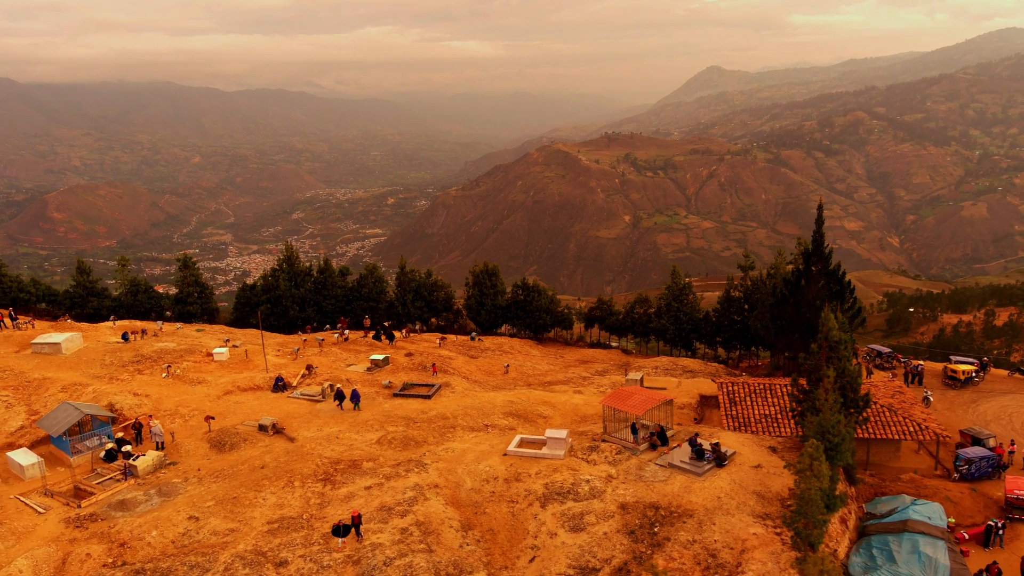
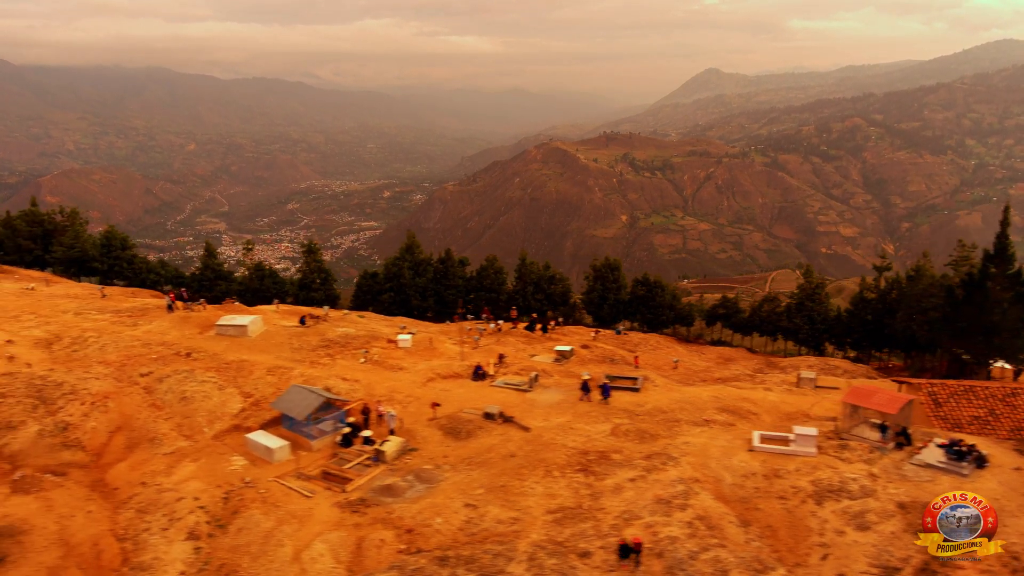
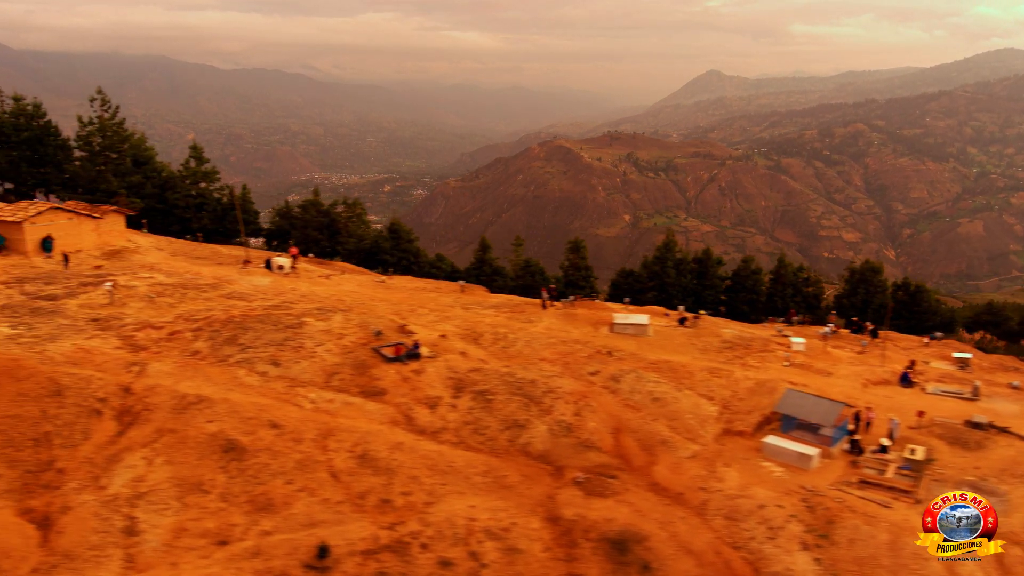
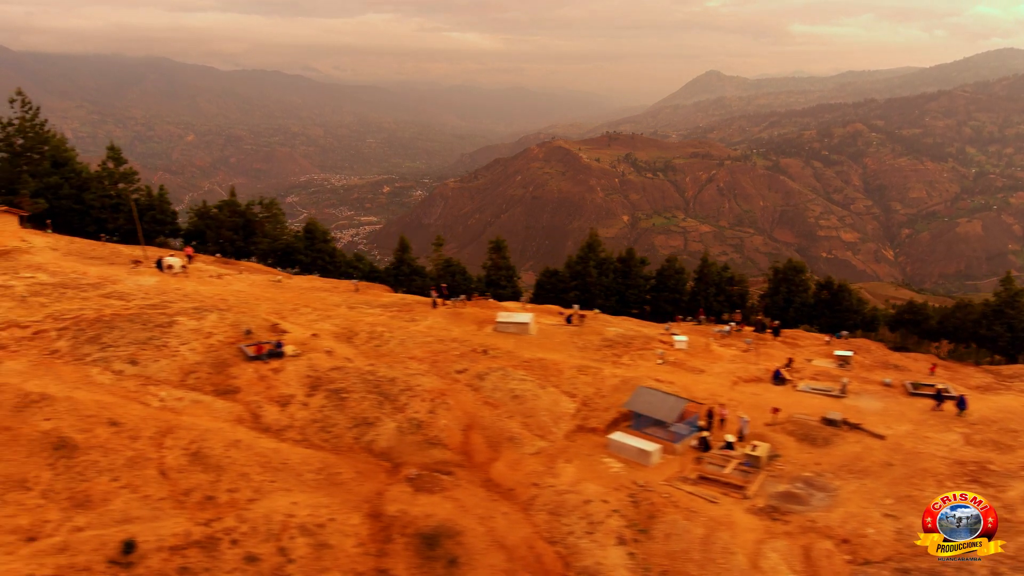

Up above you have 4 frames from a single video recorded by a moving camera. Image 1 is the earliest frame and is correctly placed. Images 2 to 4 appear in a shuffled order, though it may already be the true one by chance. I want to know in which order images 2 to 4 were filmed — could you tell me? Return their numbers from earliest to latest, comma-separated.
2, 4, 3
